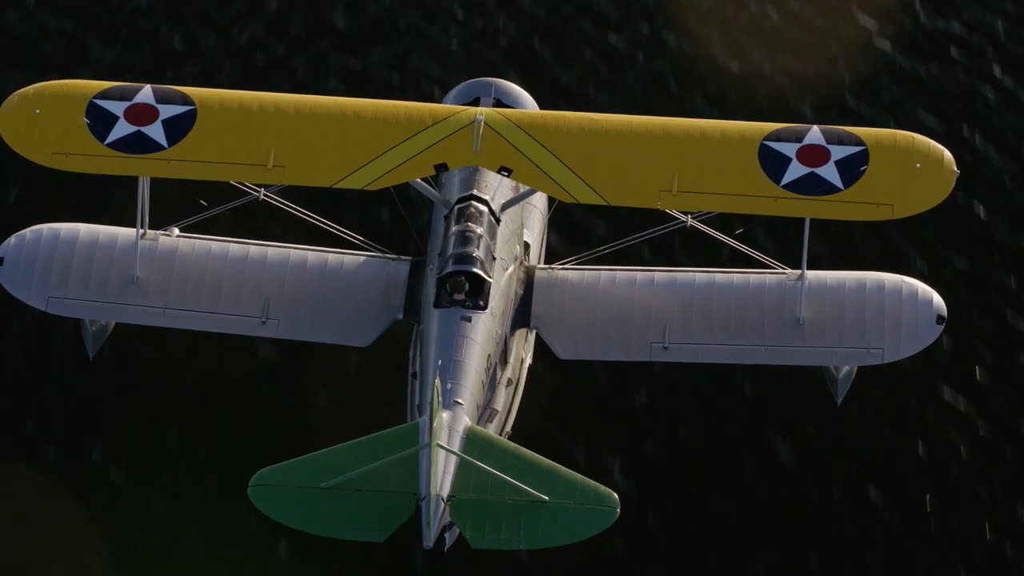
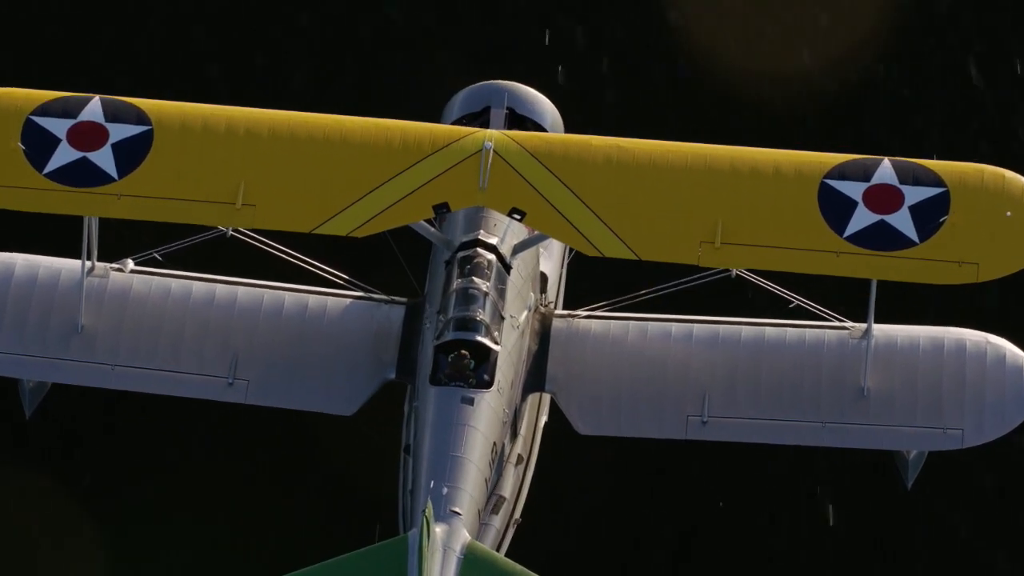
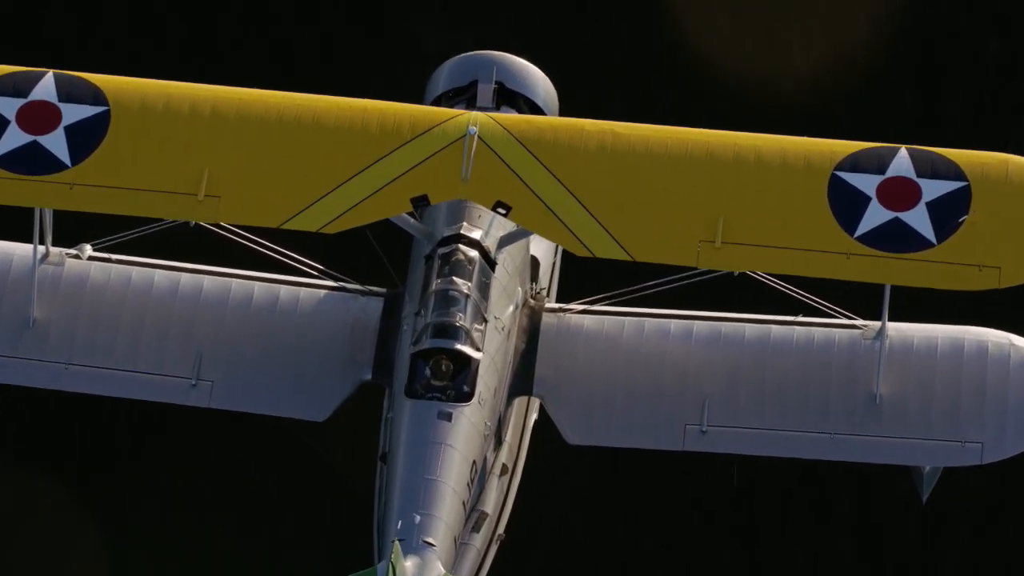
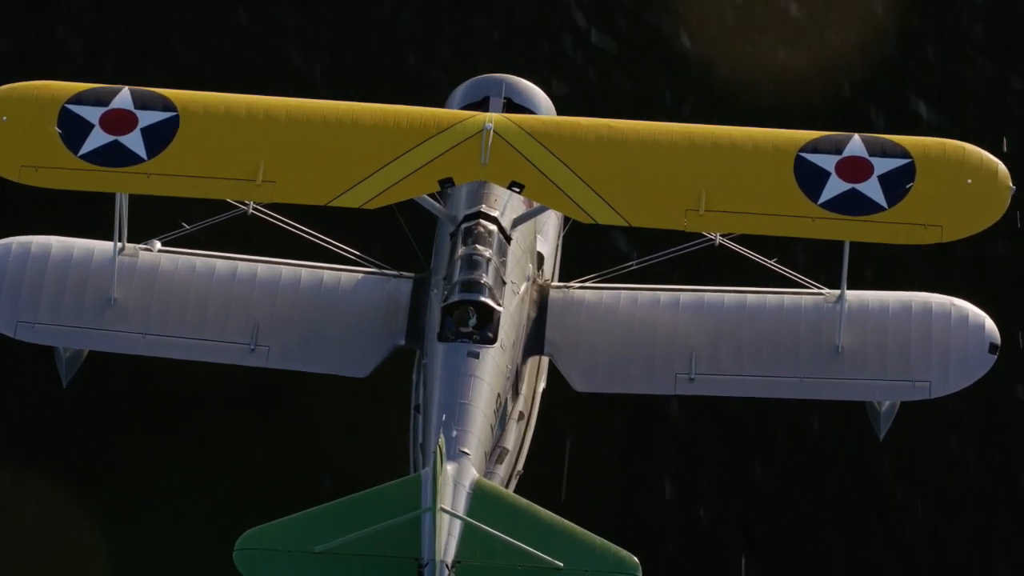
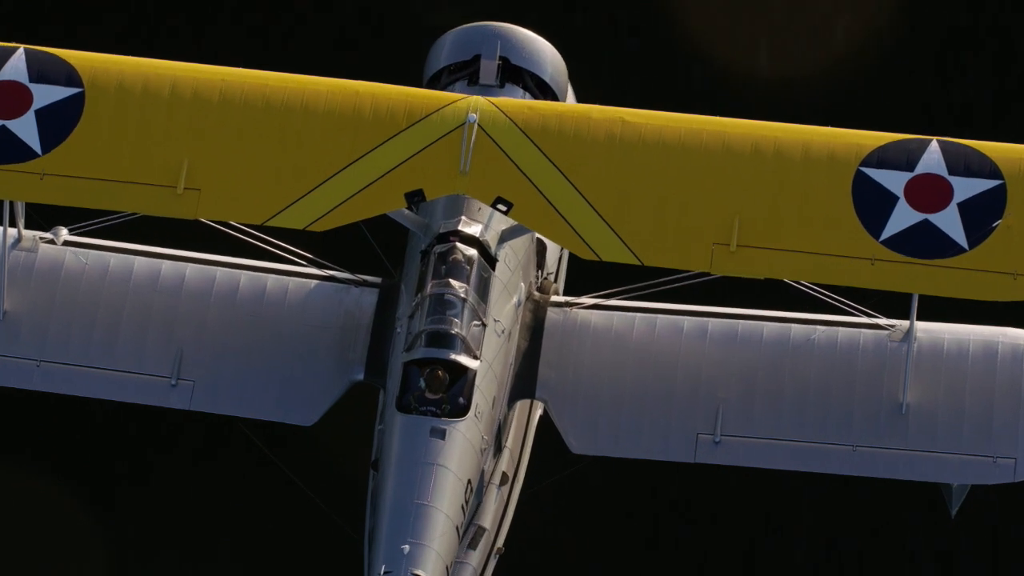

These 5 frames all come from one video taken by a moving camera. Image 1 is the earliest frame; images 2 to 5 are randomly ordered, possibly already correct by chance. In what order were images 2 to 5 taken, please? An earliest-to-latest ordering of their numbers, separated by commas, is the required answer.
4, 2, 3, 5
